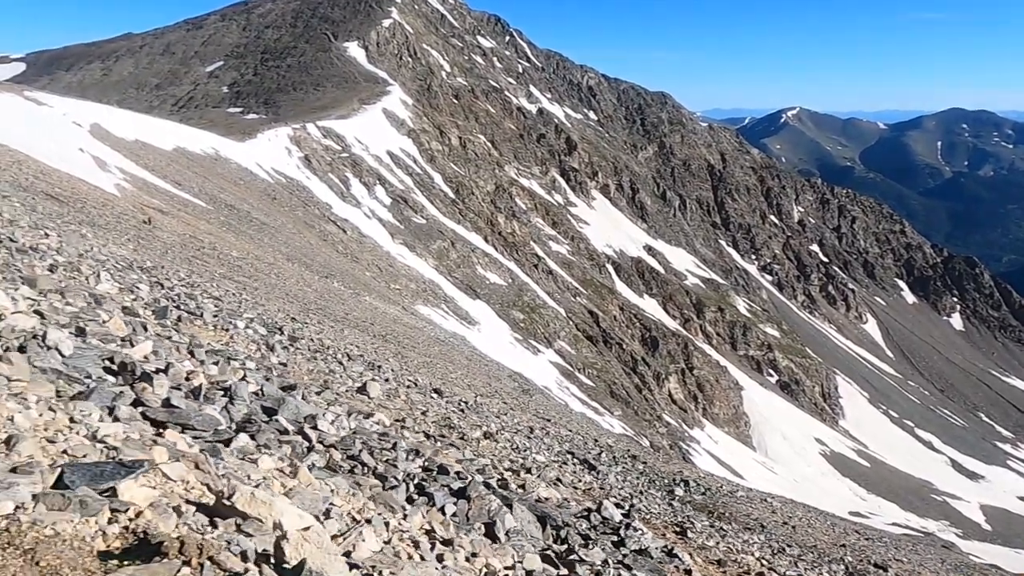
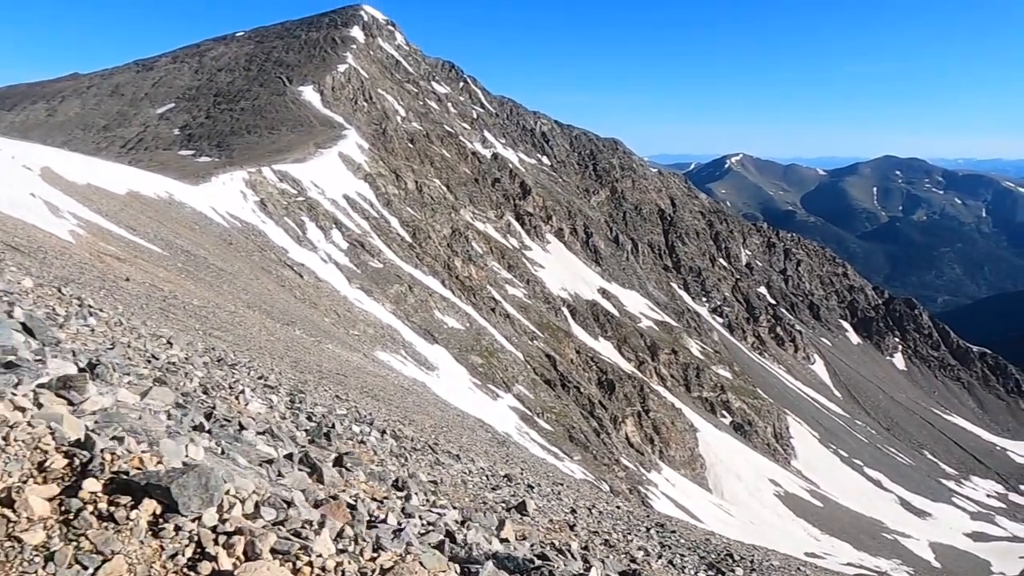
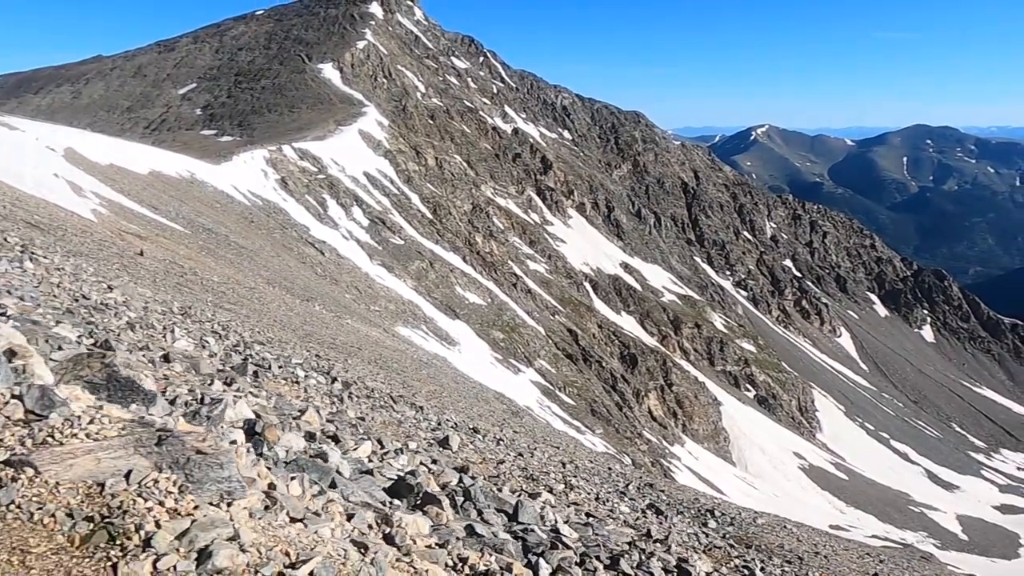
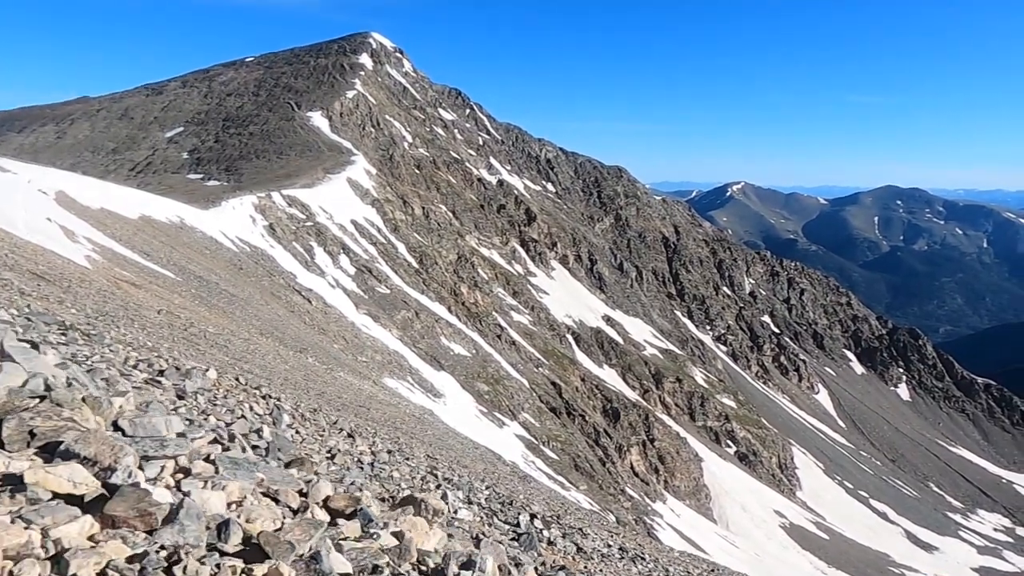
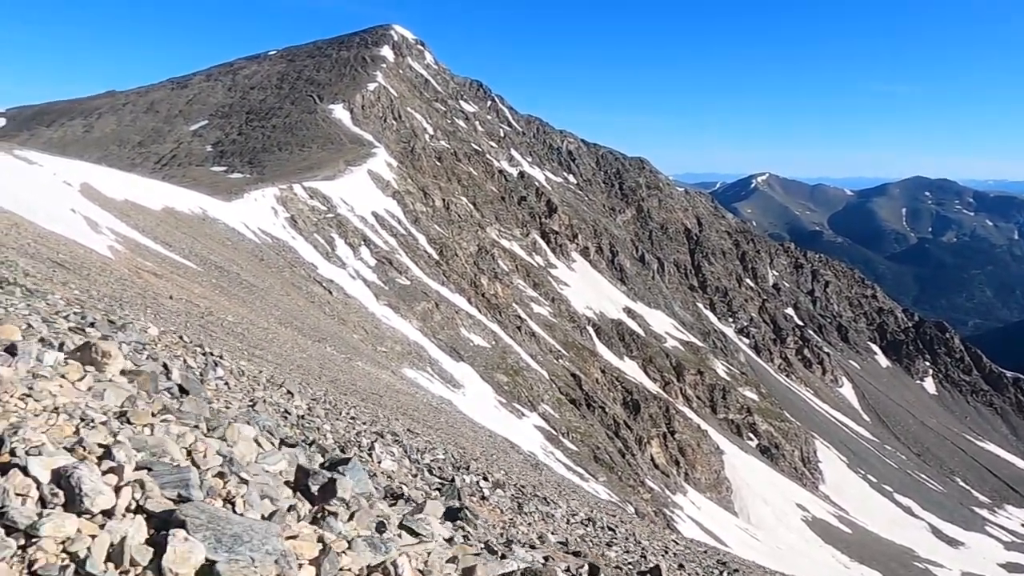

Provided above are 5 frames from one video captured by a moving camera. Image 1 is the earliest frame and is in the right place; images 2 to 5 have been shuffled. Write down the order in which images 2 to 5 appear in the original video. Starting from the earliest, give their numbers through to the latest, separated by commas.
3, 2, 5, 4
